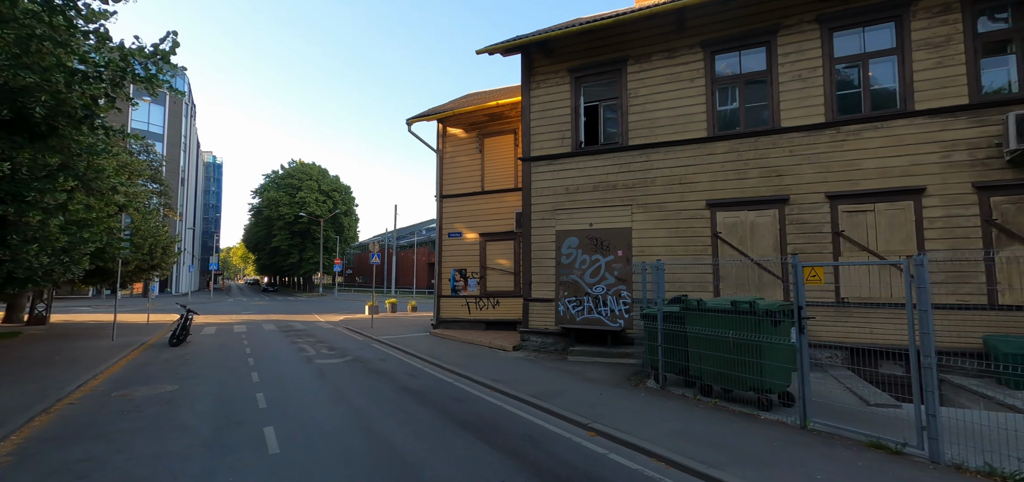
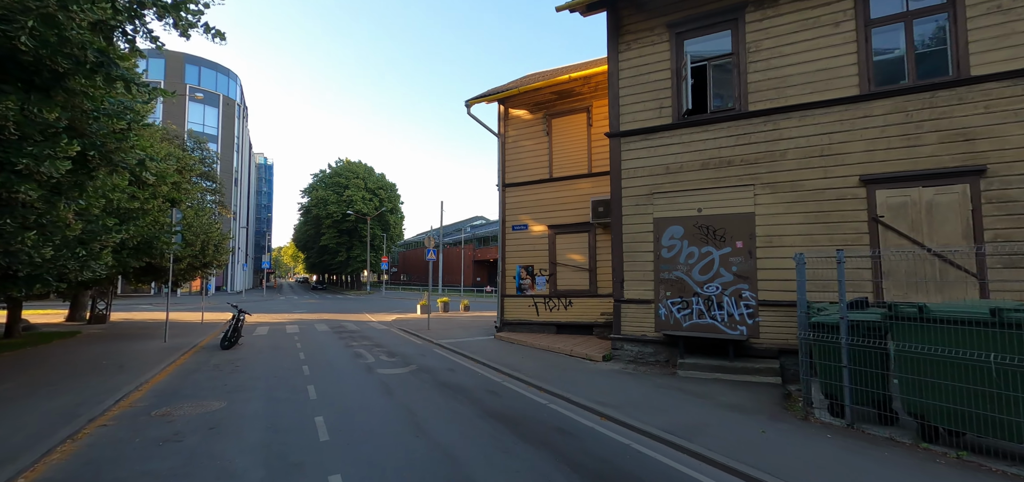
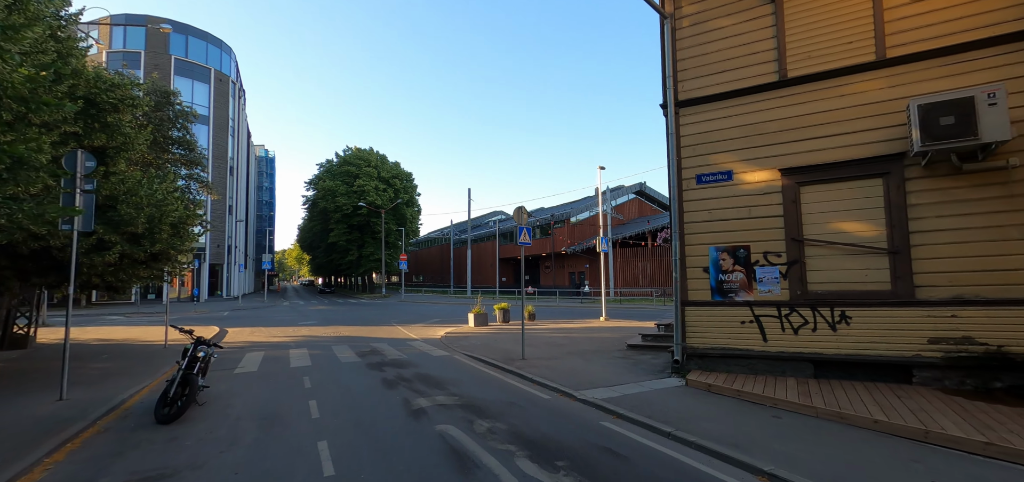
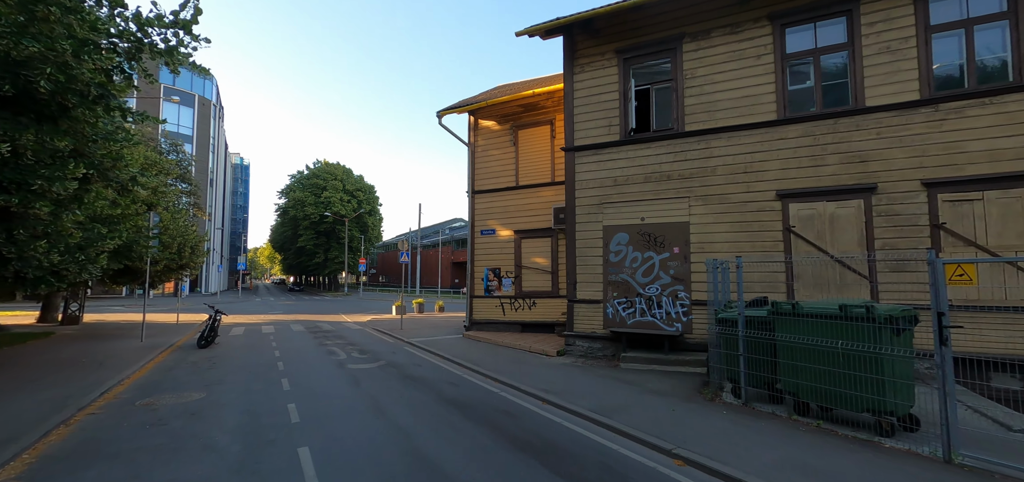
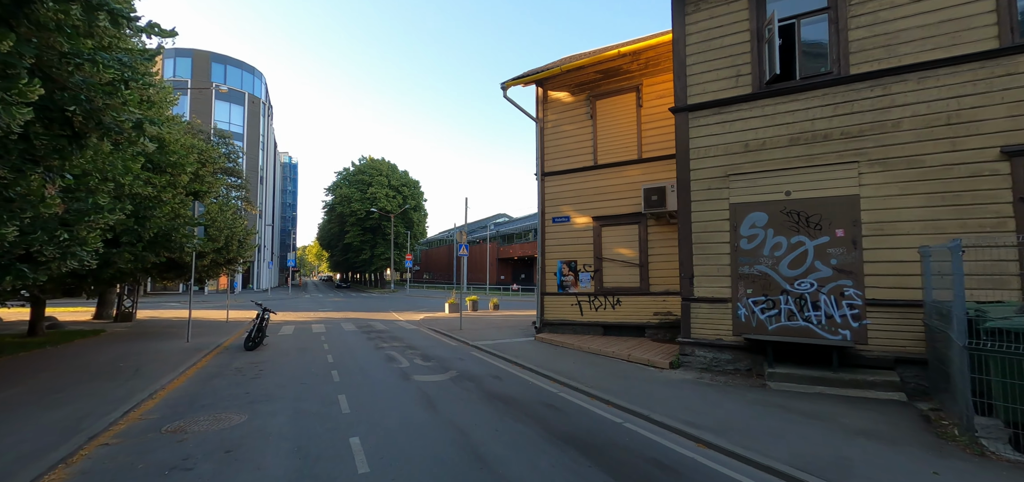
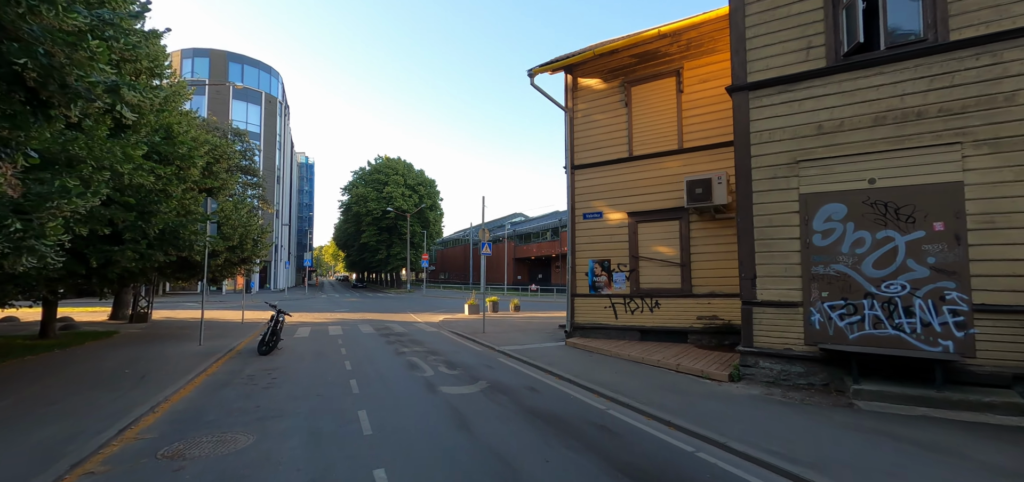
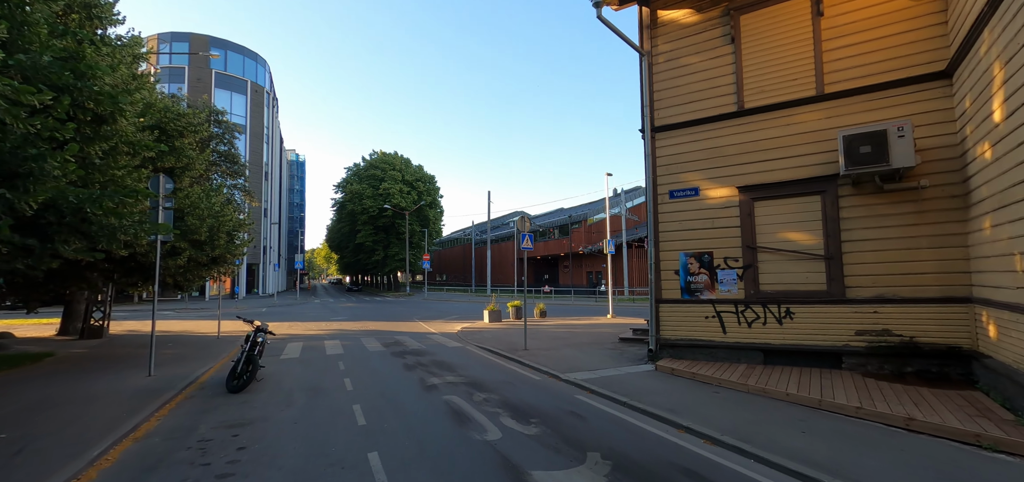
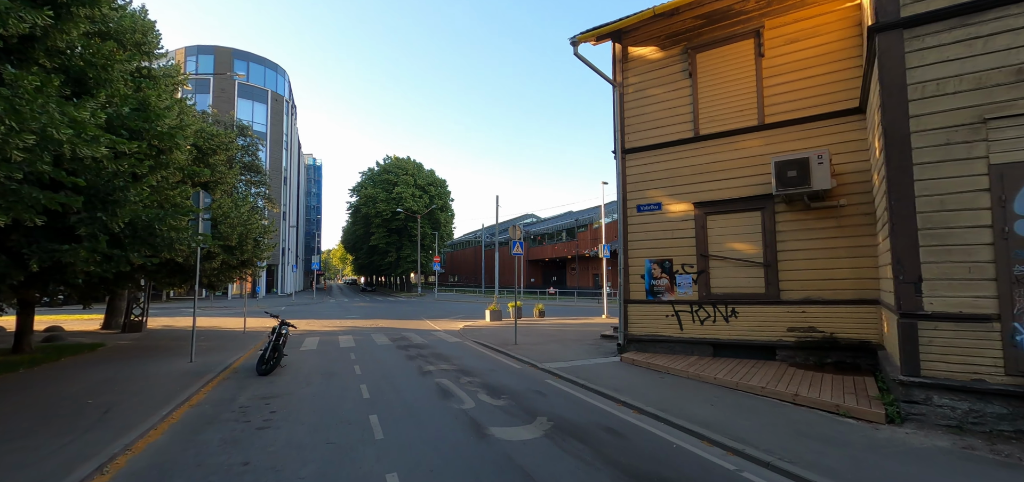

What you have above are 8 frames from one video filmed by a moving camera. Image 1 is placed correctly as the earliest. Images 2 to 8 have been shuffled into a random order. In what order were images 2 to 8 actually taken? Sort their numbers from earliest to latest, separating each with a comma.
4, 2, 5, 6, 8, 7, 3
